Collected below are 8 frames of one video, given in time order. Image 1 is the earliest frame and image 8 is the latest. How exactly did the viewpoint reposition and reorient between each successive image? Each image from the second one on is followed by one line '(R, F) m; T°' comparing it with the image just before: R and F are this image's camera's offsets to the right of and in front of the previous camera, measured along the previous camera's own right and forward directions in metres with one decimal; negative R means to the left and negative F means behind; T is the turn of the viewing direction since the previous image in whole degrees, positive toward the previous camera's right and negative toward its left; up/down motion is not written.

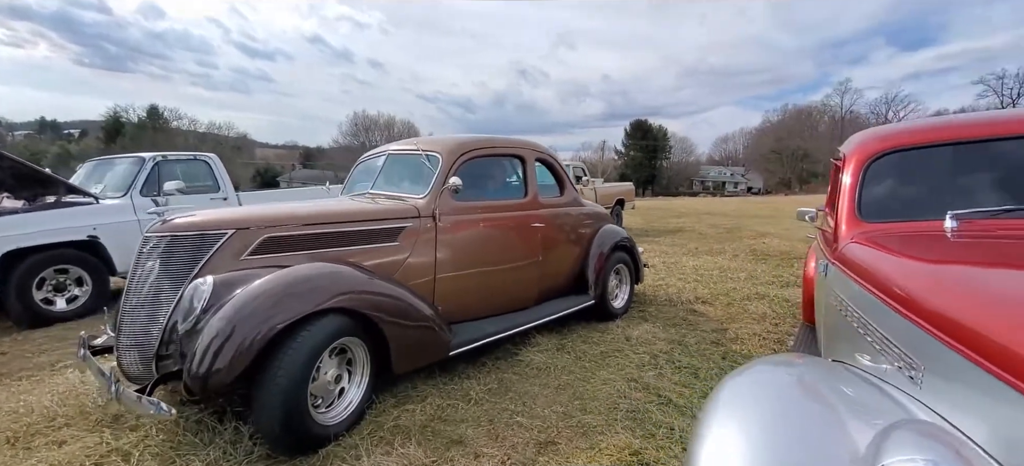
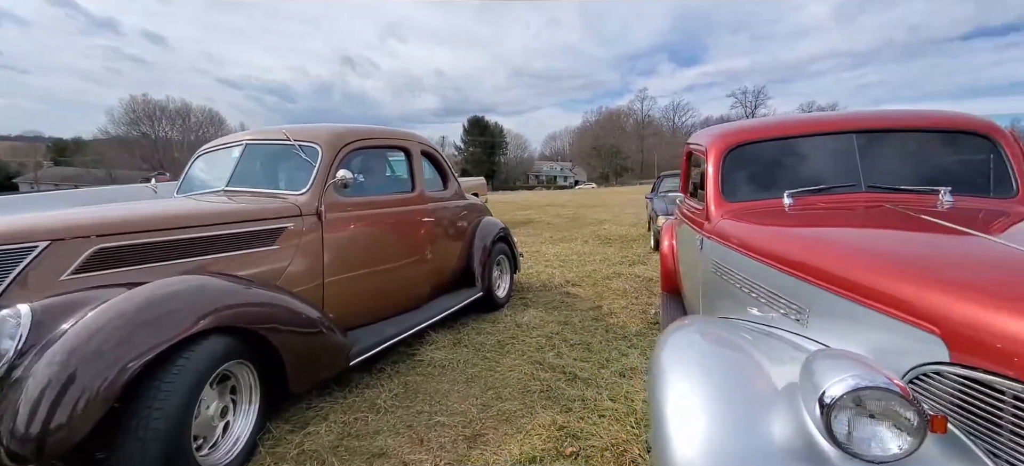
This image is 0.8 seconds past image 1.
(-0.5, +0.1) m; +20°
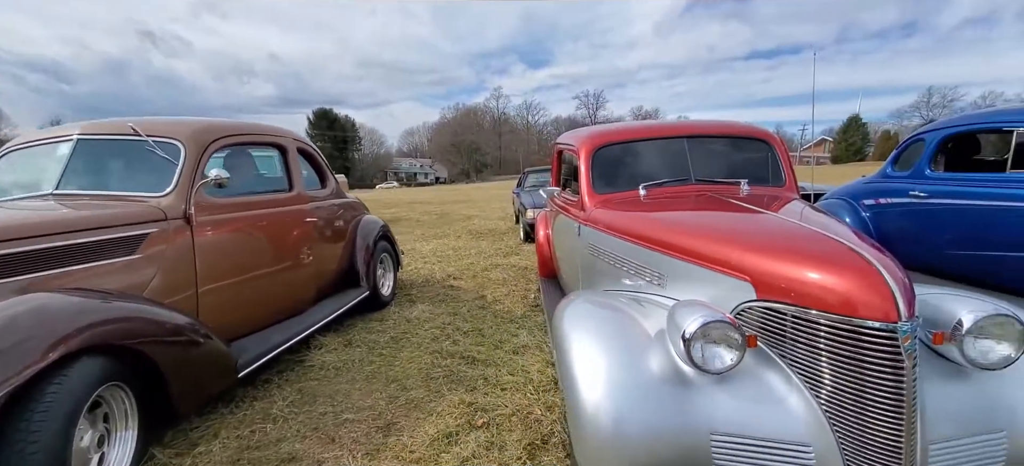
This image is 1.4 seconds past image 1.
(-0.3, -0.2) m; +17°
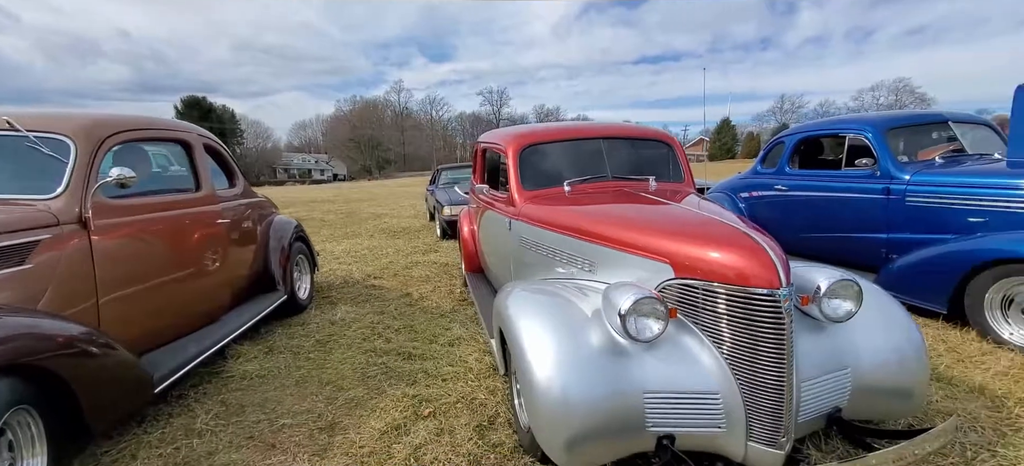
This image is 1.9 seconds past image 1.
(-0.2, -0.2) m; +12°
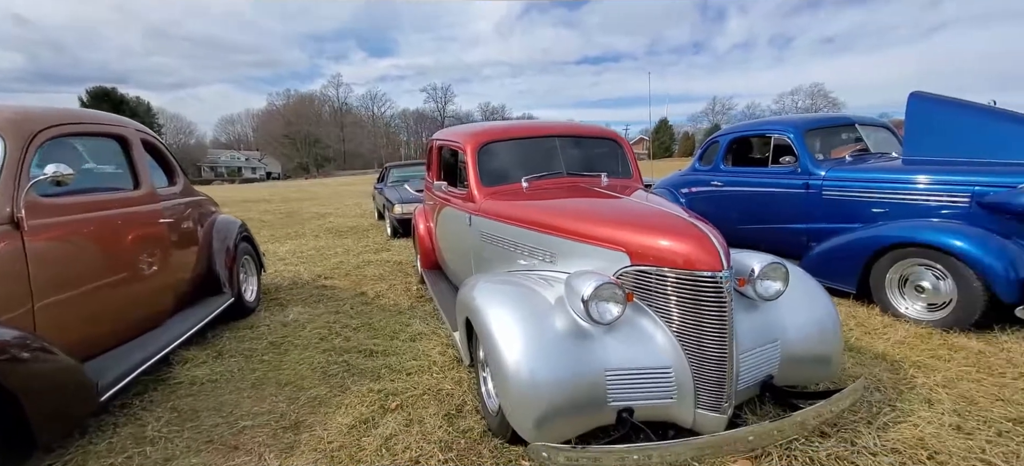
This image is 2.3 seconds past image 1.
(-0.1, -0.1) m; +7°
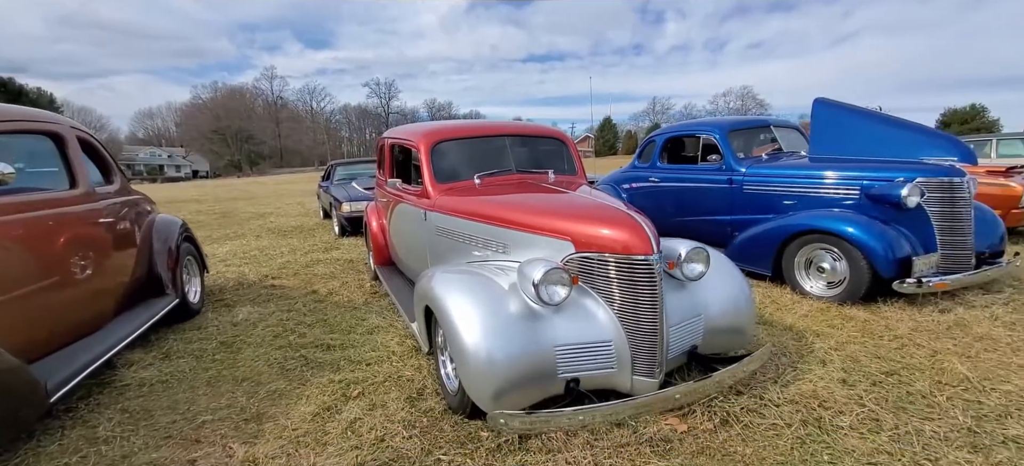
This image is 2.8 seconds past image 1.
(-0.1, -0.2) m; +6°
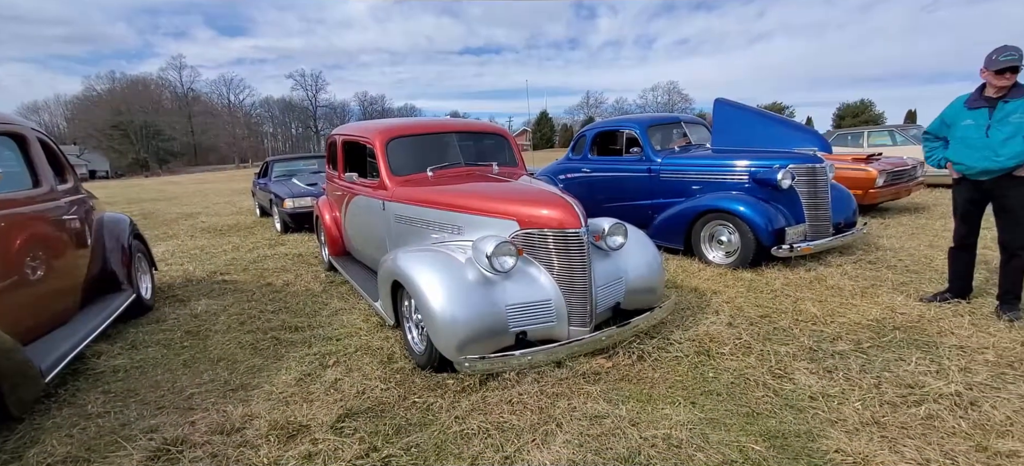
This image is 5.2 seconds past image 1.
(-0.1, -0.5) m; +7°
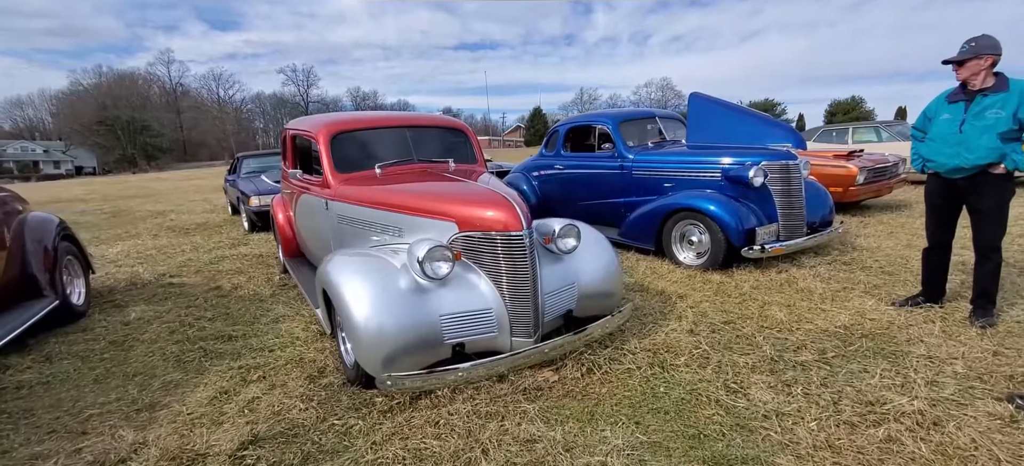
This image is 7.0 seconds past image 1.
(+0.3, +0.3) m; +1°
